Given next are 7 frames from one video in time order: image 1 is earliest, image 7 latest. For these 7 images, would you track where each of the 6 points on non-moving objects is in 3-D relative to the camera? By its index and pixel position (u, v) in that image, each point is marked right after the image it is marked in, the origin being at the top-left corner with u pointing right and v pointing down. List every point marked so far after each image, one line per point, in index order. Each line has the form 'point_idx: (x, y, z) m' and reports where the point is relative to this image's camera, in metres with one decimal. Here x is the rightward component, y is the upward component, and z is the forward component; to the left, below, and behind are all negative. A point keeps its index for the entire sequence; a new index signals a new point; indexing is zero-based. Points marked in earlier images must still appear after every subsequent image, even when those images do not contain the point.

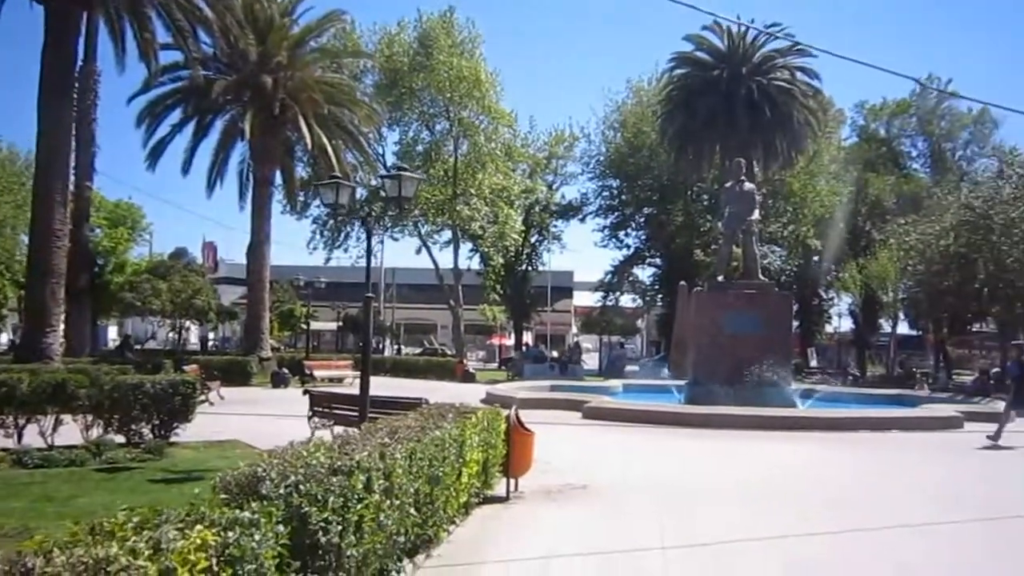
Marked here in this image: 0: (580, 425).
0: (+1.3, -2.7, +19.5) m
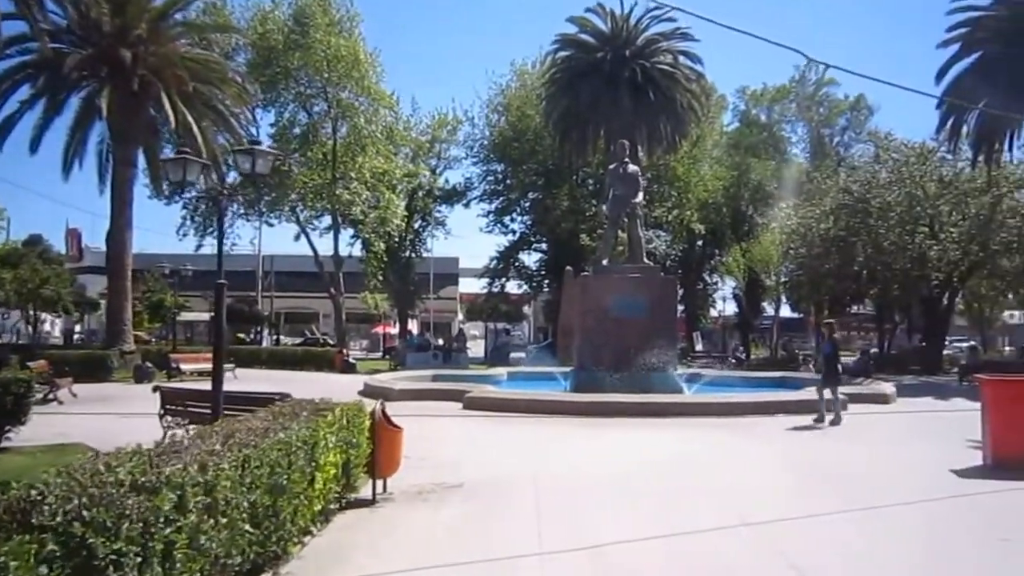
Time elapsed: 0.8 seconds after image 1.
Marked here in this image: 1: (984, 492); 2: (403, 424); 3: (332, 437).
0: (-0.9, -2.4, +18.5) m
1: (+5.9, -2.6, +12.5) m
2: (-1.8, -2.3, +17.0) m
3: (-1.6, -1.3, +9.1) m
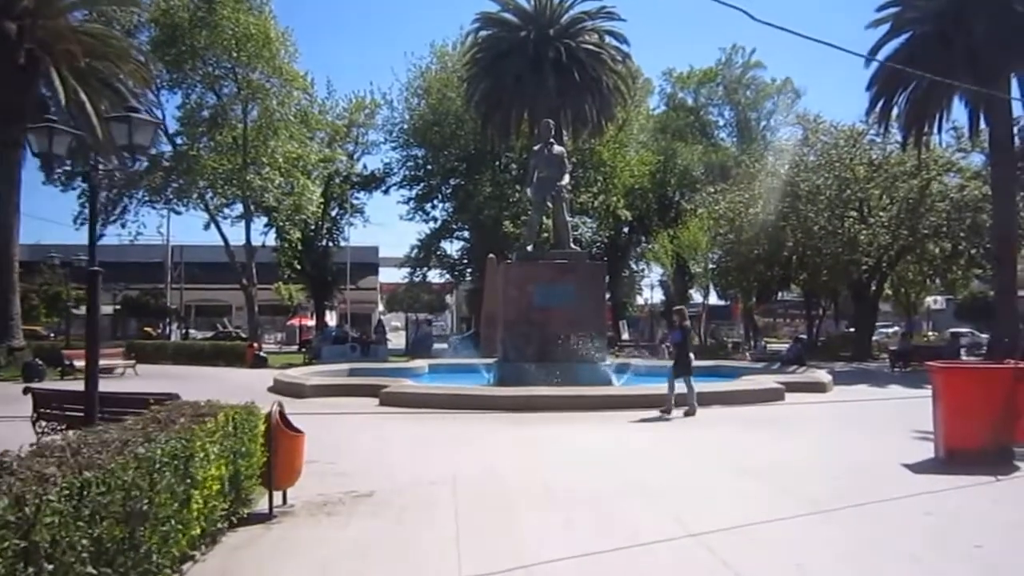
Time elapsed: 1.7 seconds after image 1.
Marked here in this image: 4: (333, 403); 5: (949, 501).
0: (-2.3, -2.2, +17.0) m
1: (+5.0, -2.3, +11.5) m
2: (-3.1, -2.1, +15.4) m
3: (-2.2, -1.2, +7.6) m
4: (-3.4, -2.2, +19.3) m
5: (+4.7, -2.3, +10.9) m
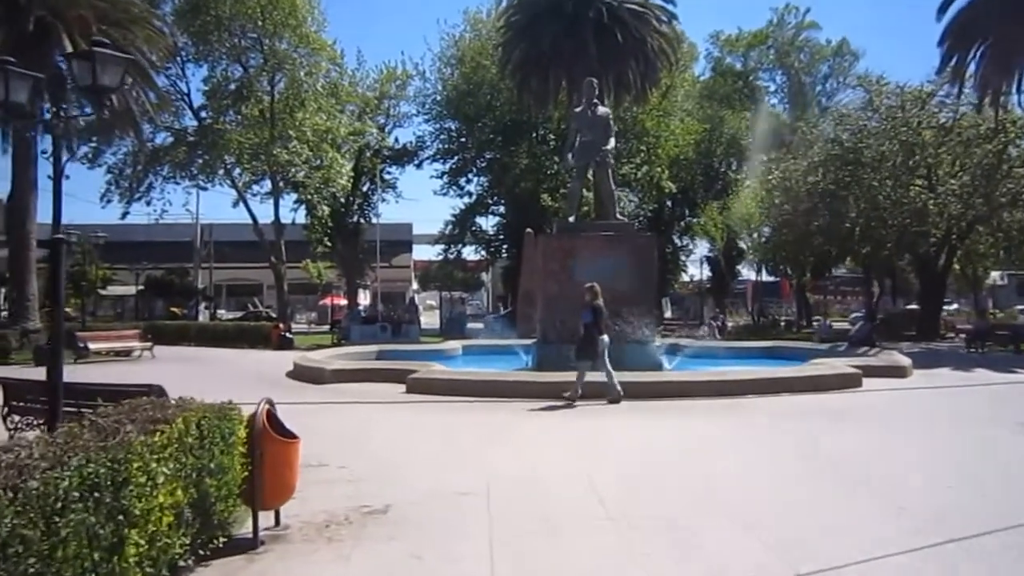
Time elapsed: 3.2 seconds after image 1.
0: (-1.7, -1.8, +15.1) m
1: (+5.4, -2.0, +9.4) m
2: (-2.5, -1.7, +13.6) m
3: (-2.0, -1.0, +5.7) m
4: (-2.7, -1.8, +17.5) m
5: (+5.1, -2.0, +8.9) m
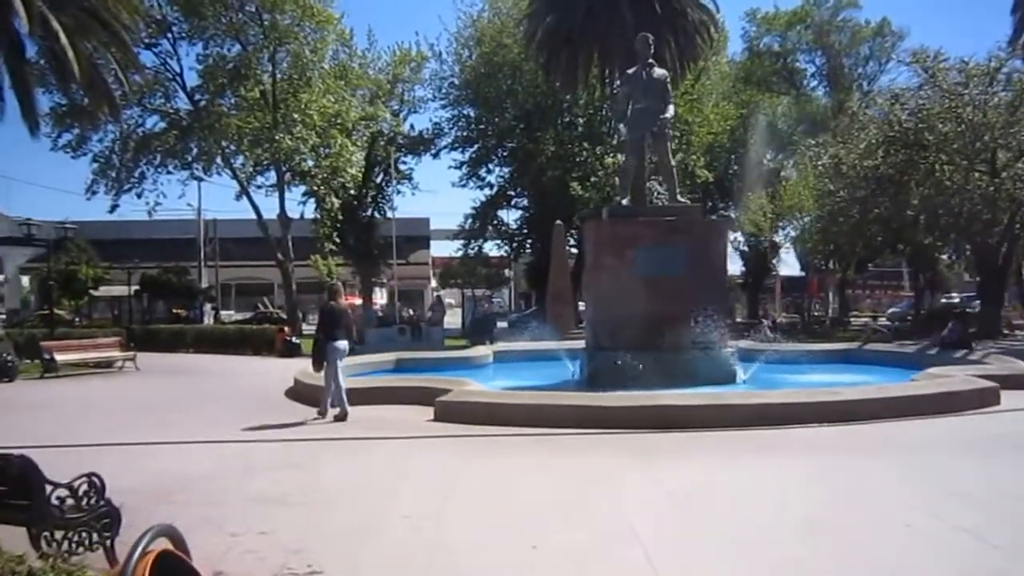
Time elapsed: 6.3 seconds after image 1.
0: (-1.0, -1.8, +12.2) m
1: (+6.0, -2.0, +6.4) m
2: (-1.8, -1.8, +10.7) m
3: (-1.4, -1.0, +2.8) m
4: (-2.0, -1.8, +14.5) m
5: (+5.8, -2.0, +5.8) m
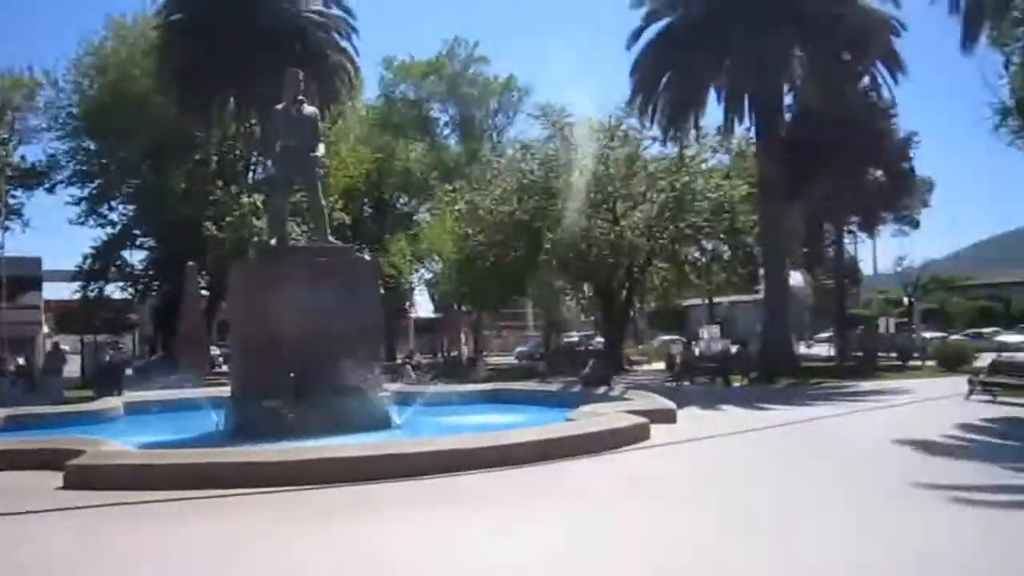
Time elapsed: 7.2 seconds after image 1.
0: (-4.9, -2.3, +11.0) m
1: (+3.7, -2.2, +8.0) m
2: (-5.1, -2.2, +9.3) m
3: (-2.0, -1.2, +2.0) m
4: (-6.7, -2.4, +12.9) m
5: (+3.7, -2.2, +7.4) m
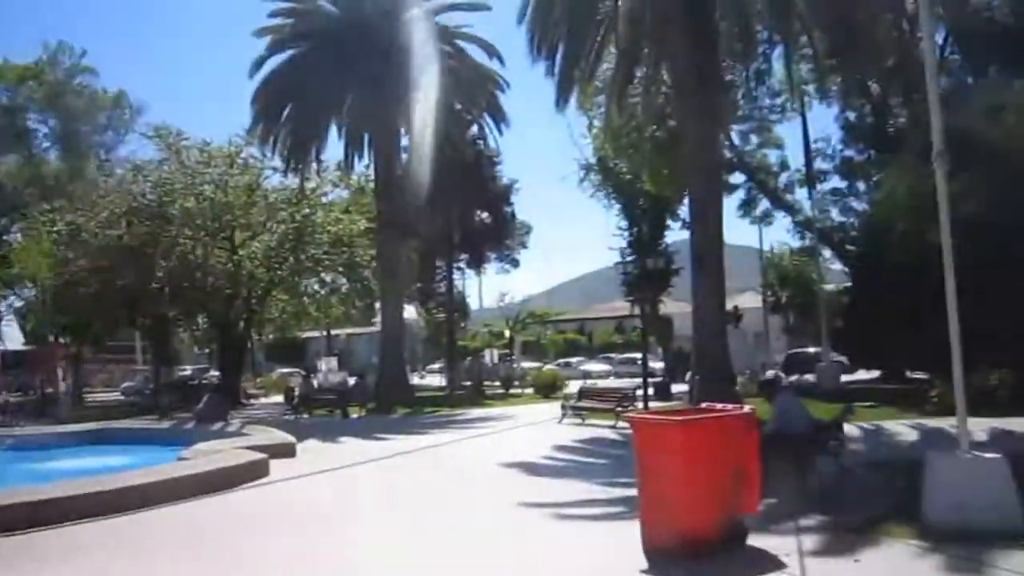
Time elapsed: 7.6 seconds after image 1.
0: (-8.6, -2.5, +8.5) m
1: (+0.5, -2.6, +8.9) m
2: (-8.2, -2.4, +6.9) m
3: (-2.7, -1.3, +1.3) m
4: (-11.0, -2.7, +9.6) m
5: (+0.6, -2.5, +8.3) m
